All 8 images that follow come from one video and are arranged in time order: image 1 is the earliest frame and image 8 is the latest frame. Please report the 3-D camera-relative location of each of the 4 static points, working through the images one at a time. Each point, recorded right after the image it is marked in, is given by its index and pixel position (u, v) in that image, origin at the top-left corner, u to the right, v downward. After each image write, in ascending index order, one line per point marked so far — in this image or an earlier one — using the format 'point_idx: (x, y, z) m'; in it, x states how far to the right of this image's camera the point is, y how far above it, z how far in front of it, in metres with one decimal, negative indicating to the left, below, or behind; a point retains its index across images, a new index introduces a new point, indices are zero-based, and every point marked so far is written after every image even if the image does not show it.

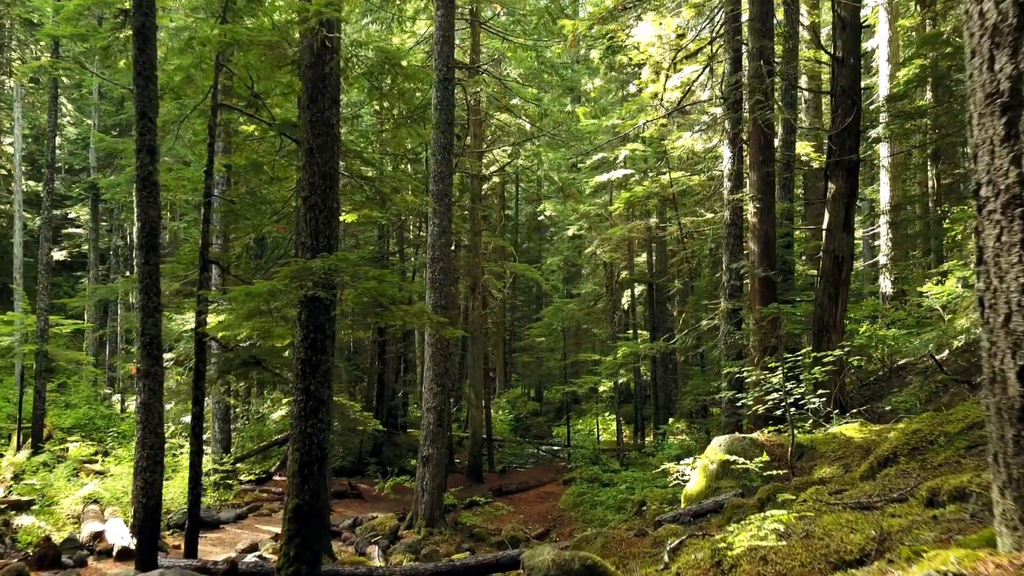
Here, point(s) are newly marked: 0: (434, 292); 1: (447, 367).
0: (-1.2, -0.1, +11.7) m
1: (-1.0, -1.2, +11.8) m
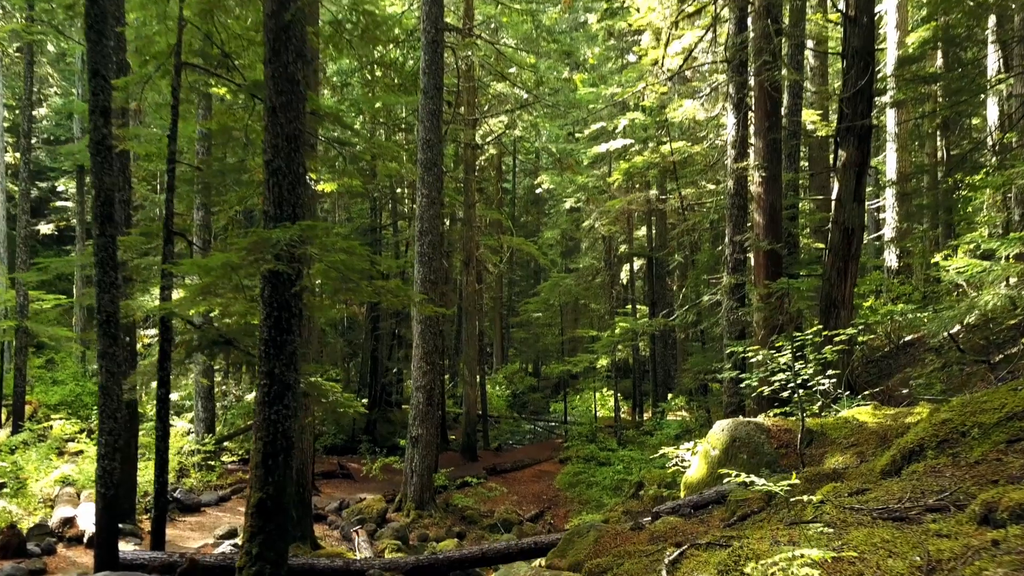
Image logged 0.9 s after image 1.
0: (-1.3, +0.3, +11.2) m
1: (-1.1, -0.8, +11.3) m
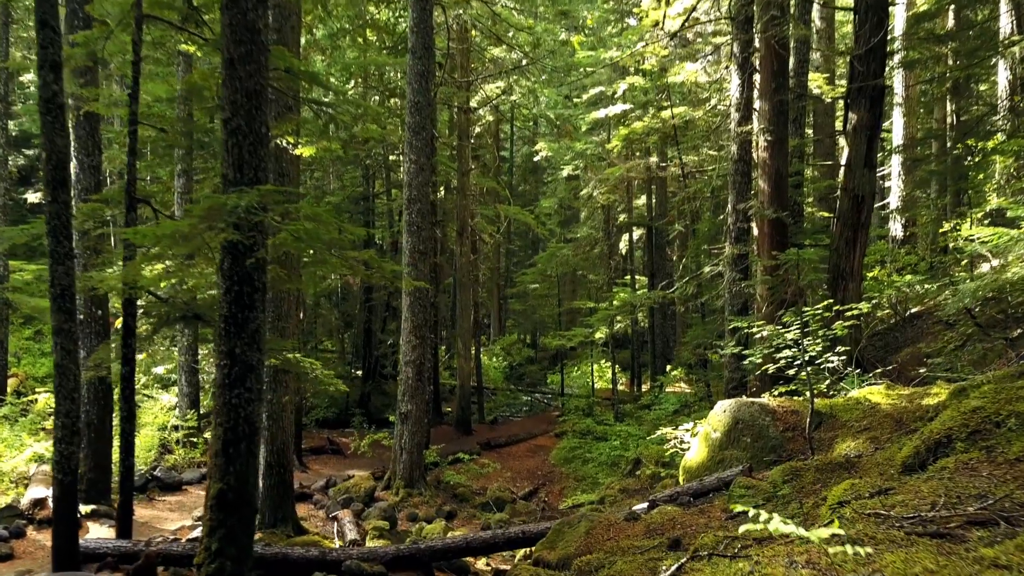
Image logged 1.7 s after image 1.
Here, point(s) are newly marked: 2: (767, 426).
0: (-1.4, +0.7, +10.7) m
1: (-1.2, -0.4, +10.9) m
2: (+1.8, -1.0, +5.7) m
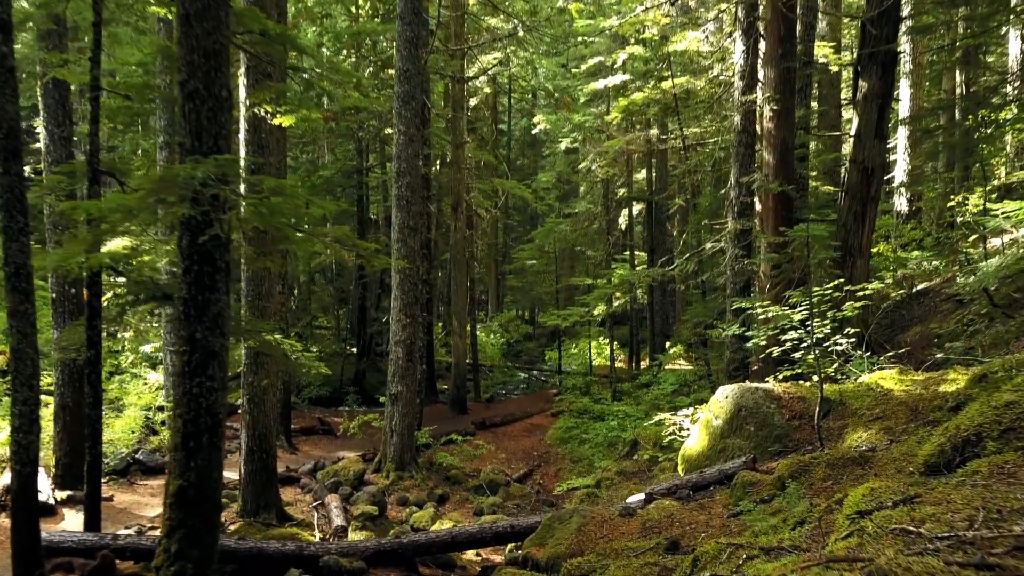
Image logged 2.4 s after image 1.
0: (-1.4, +1.0, +10.3) m
1: (-1.2, -0.1, +10.5) m
2: (+1.7, -0.9, +5.4) m
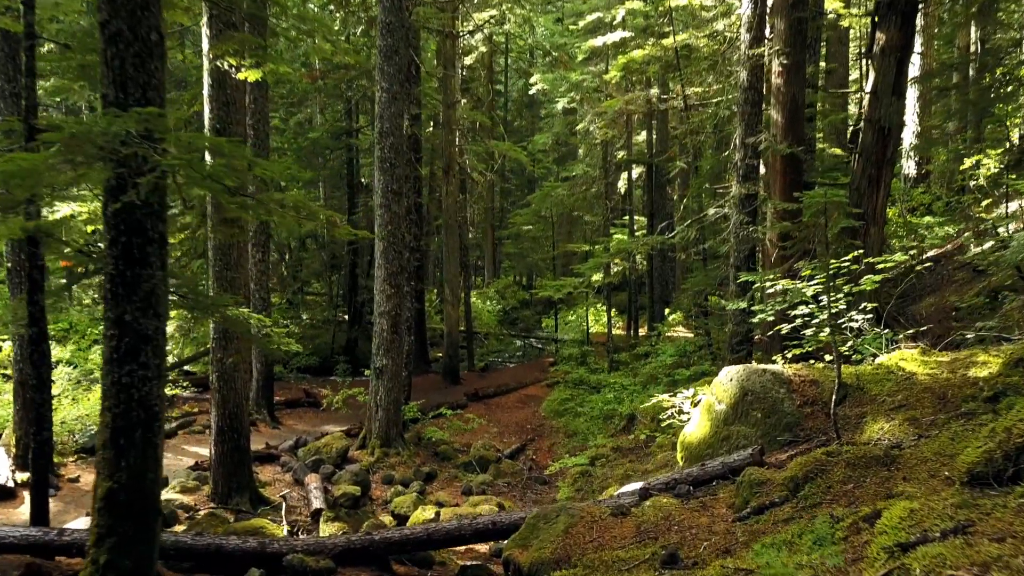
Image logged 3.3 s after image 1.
0: (-1.6, +1.4, +9.7) m
1: (-1.3, +0.3, +9.9) m
2: (+1.6, -0.7, +4.9) m
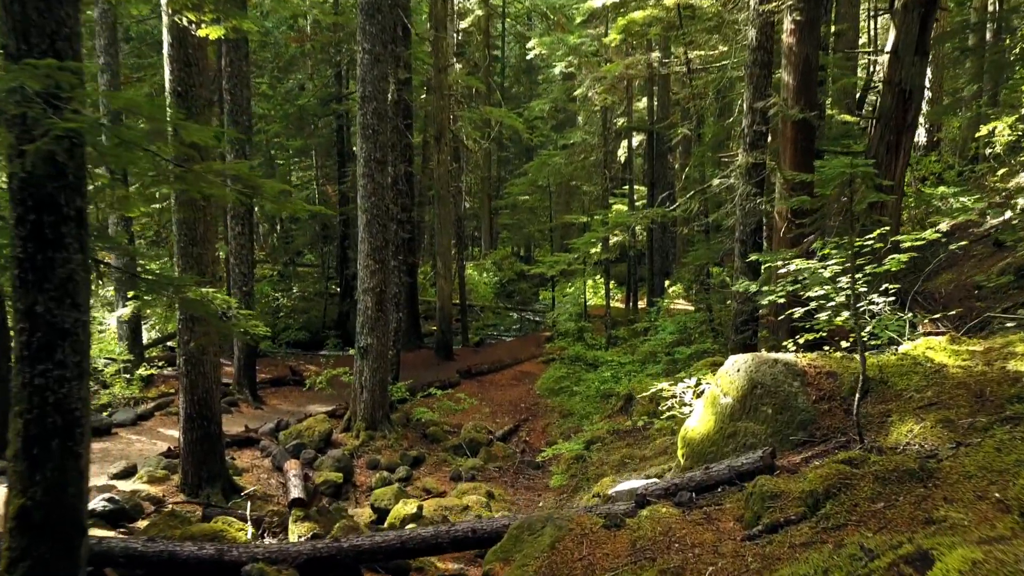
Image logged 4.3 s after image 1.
0: (-1.6, +1.7, +9.1) m
1: (-1.4, +0.6, +9.4) m
2: (+1.5, -0.6, +4.4) m
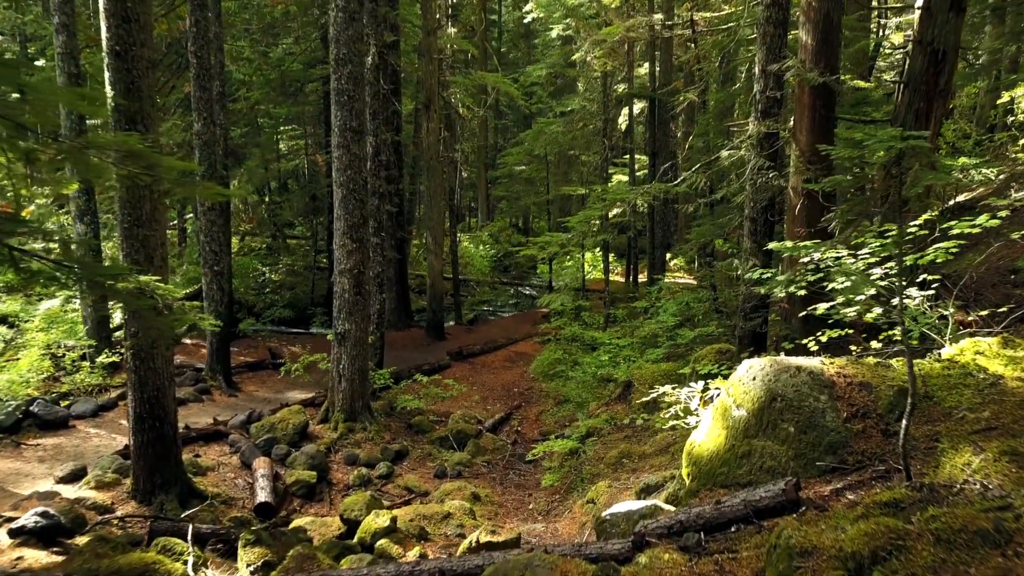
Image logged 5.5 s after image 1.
0: (-1.8, +1.9, +8.3) m
1: (-1.6, +0.8, +8.7) m
2: (+1.4, -0.6, +3.7) m
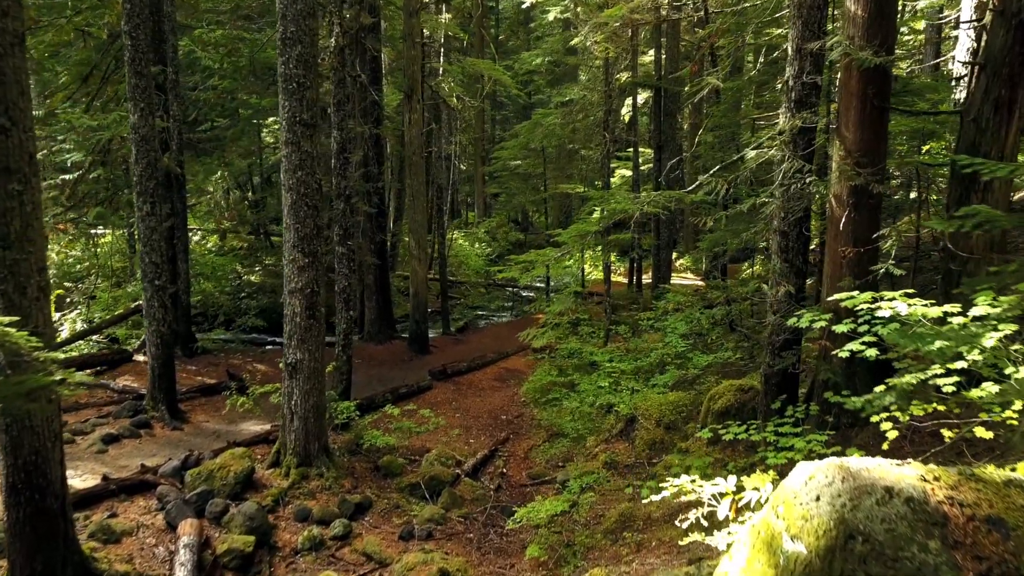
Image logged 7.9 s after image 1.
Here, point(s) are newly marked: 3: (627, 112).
0: (-1.9, +1.7, +7.0) m
1: (-1.7, +0.6, +7.3) m
2: (+1.2, -0.8, +2.4) m
3: (+2.7, +4.1, +18.5) m
